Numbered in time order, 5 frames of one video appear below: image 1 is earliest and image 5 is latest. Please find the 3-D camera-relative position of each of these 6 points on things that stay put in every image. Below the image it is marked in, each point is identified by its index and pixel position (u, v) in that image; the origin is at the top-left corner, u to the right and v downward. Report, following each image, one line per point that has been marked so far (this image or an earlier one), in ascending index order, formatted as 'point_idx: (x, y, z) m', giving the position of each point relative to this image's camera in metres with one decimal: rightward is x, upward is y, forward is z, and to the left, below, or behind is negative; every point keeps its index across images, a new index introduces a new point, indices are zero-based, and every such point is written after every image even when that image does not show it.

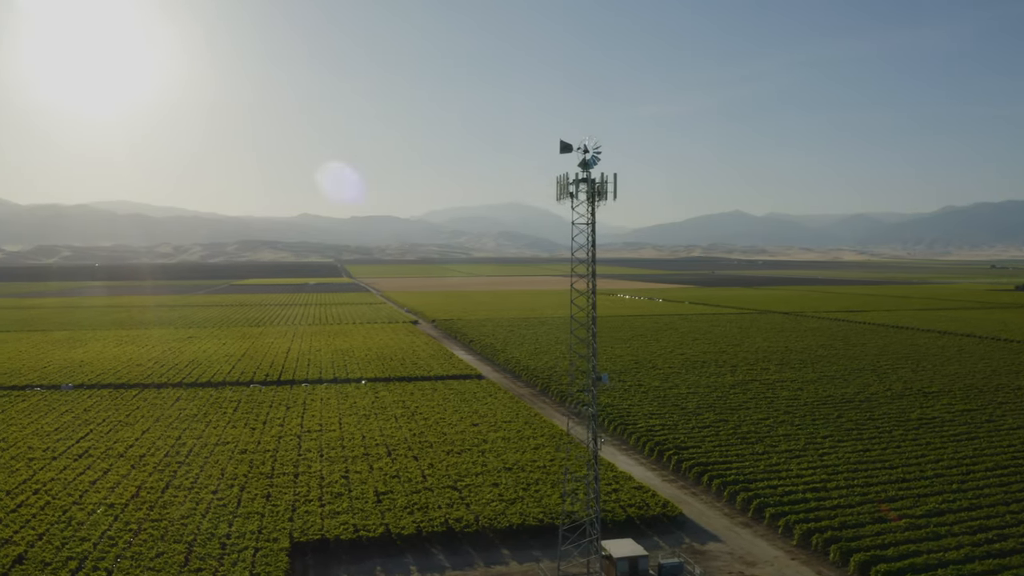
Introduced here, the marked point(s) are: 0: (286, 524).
0: (-3.4, -3.6, +16.6) m
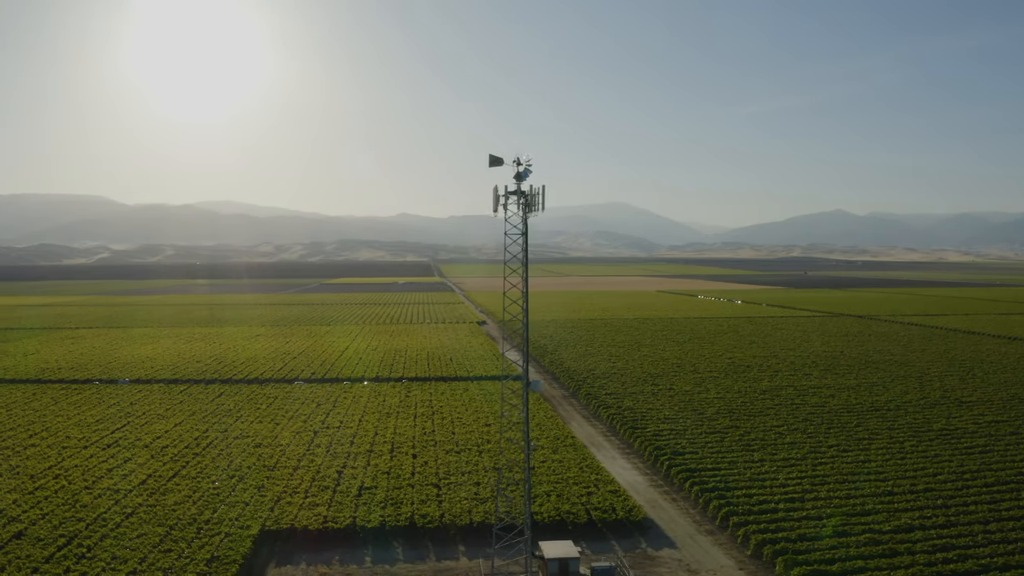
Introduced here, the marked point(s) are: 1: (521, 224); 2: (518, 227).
0: (-4.1, -3.7, +18.1) m
1: (+0.2, +1.0, +16.0) m
2: (+0.1, +1.0, +16.0) m
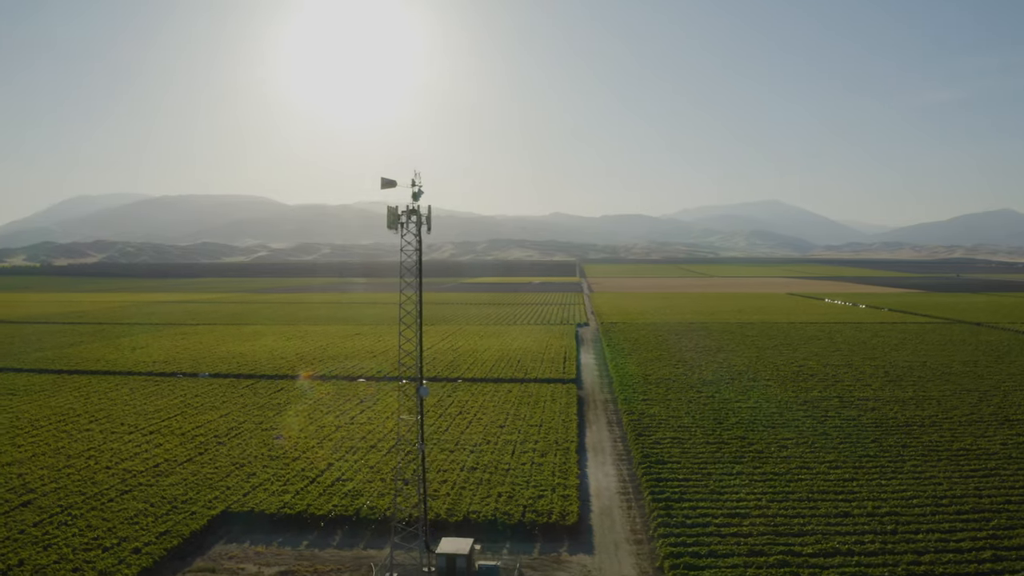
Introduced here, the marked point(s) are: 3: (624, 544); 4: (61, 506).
0: (-5.2, -3.9, +20.5) m
1: (-1.5, +0.8, +17.4) m
2: (-1.6, +0.7, +17.4) m
3: (+2.0, -4.5, +19.3) m
4: (-8.1, -3.9, +19.6) m
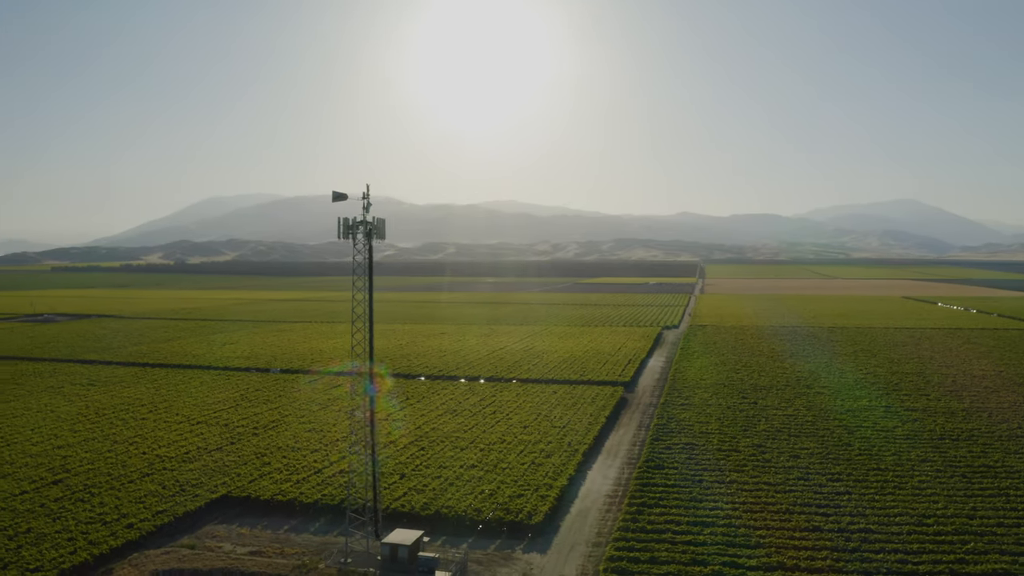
0: (-5.6, -4.0, +22.3) m
1: (-2.5, +0.7, +18.5) m
2: (-2.5, +0.6, +18.5) m
3: (+1.3, -4.6, +19.7) m
4: (-8.6, -4.0, +21.9) m
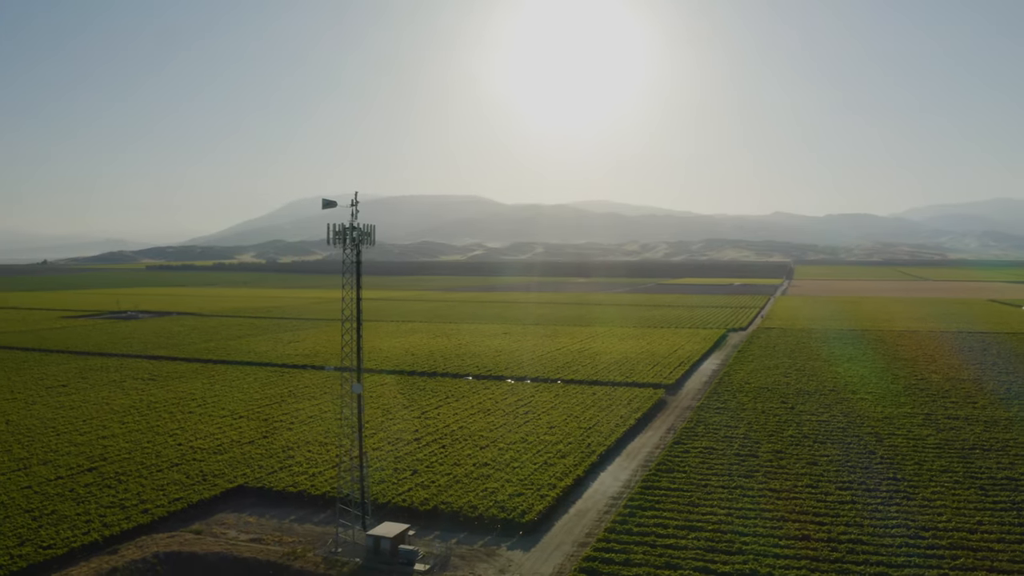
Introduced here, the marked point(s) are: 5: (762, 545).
0: (-5.4, -4.0, +23.4) m
1: (-2.8, +0.6, +19.2) m
2: (-2.9, +0.6, +19.2) m
3: (+1.0, -4.7, +19.9) m
4: (-8.4, -4.0, +23.4) m
5: (+4.4, -4.5, +18.9) m
